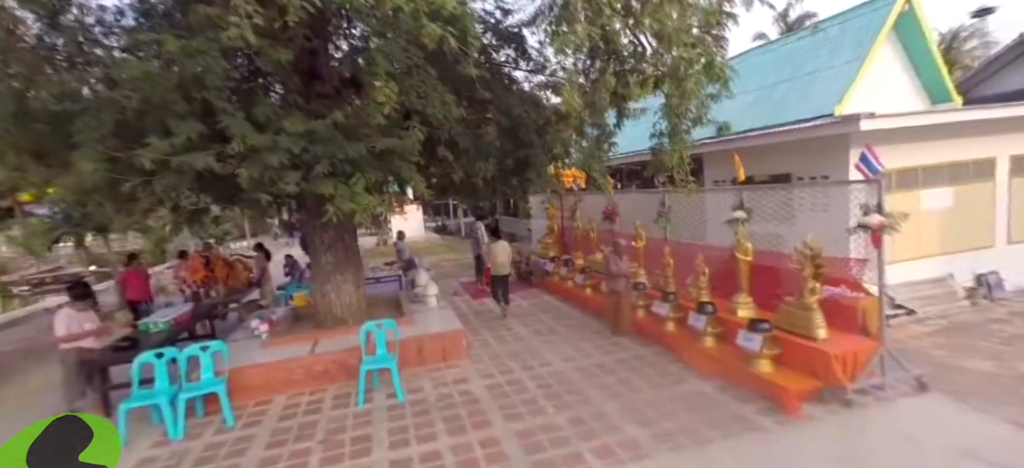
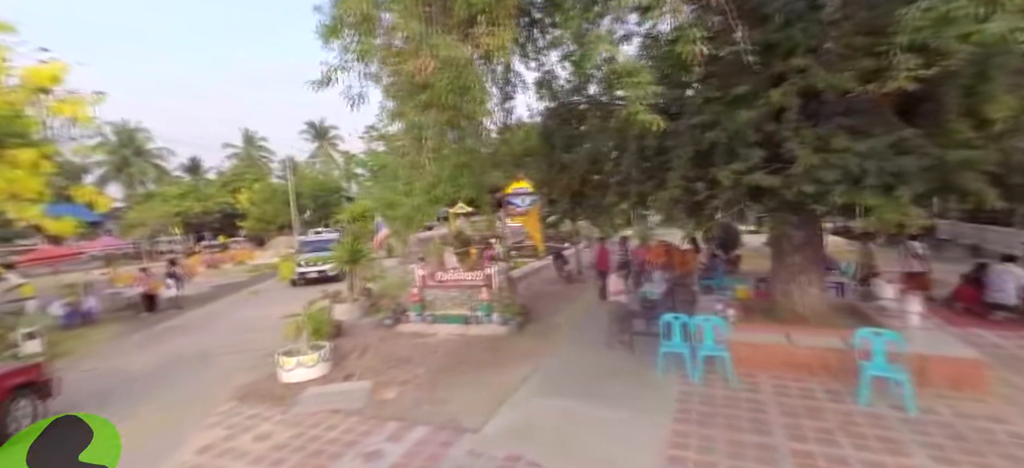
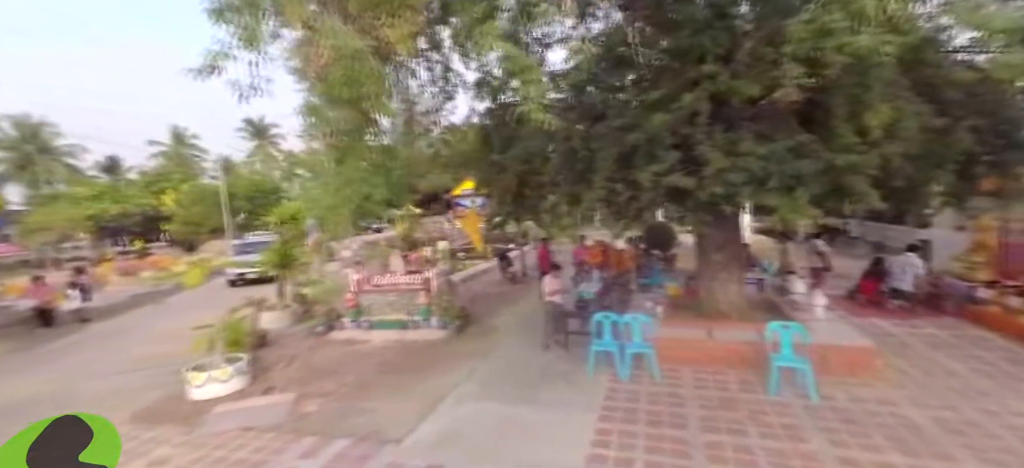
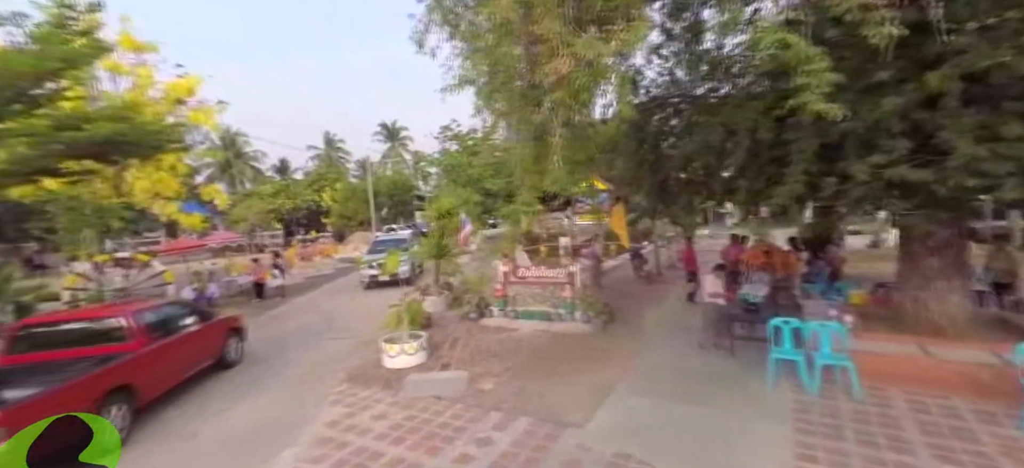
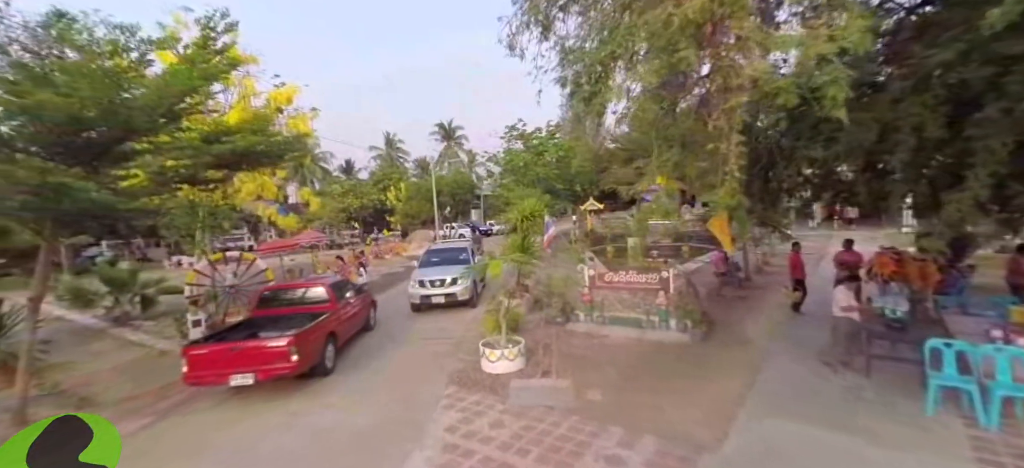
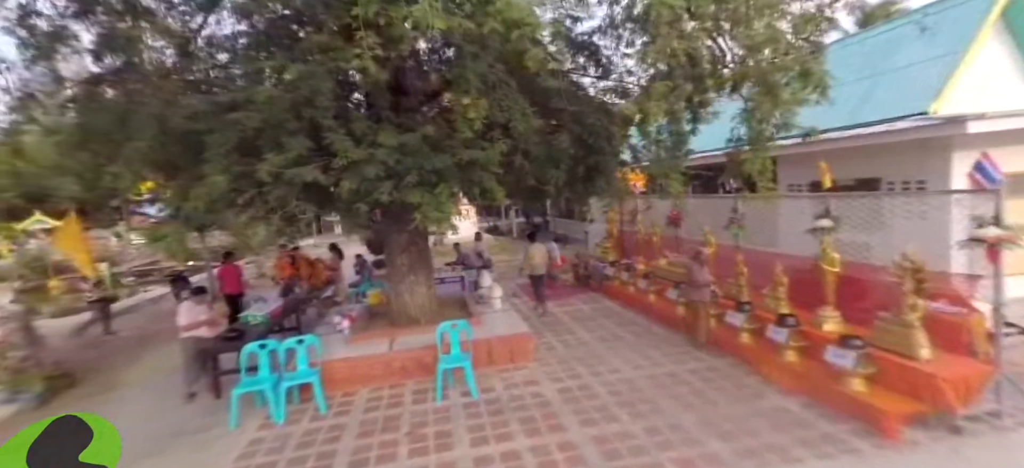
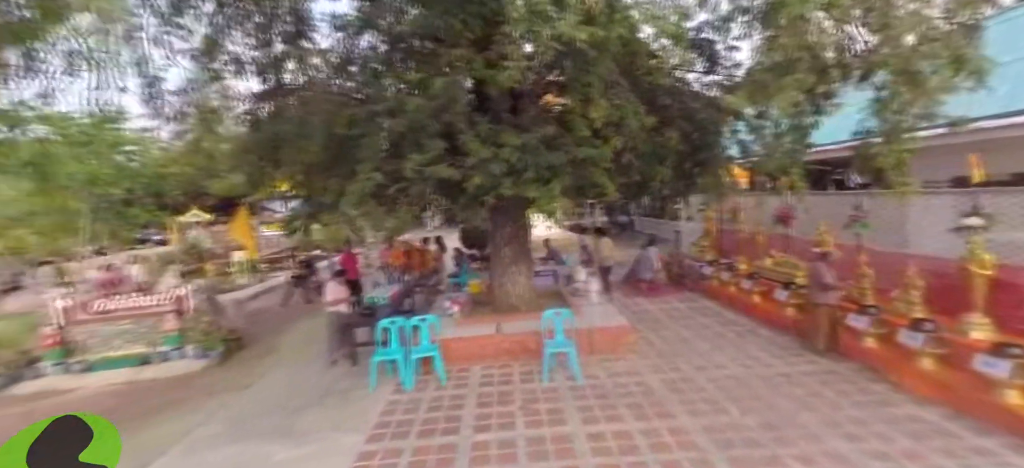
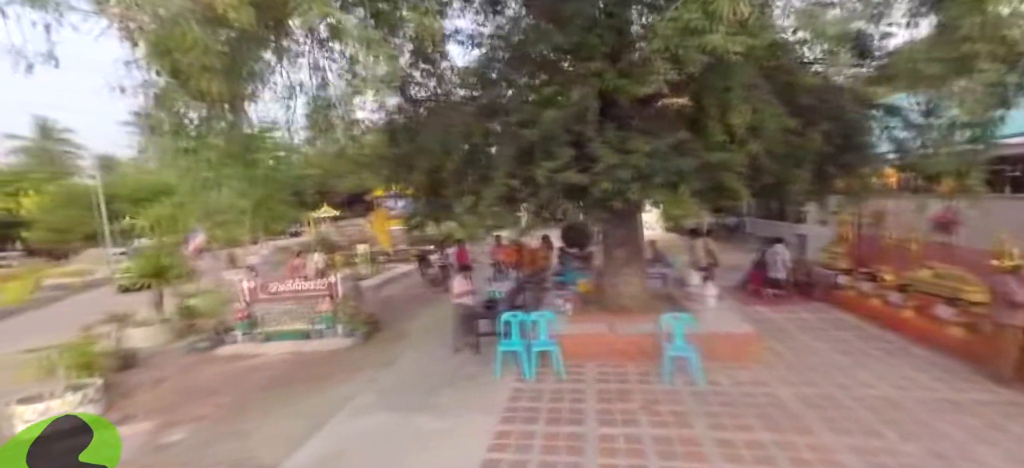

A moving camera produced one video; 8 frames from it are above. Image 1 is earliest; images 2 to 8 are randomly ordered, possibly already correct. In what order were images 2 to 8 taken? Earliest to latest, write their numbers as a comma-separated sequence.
6, 7, 8, 3, 2, 4, 5
